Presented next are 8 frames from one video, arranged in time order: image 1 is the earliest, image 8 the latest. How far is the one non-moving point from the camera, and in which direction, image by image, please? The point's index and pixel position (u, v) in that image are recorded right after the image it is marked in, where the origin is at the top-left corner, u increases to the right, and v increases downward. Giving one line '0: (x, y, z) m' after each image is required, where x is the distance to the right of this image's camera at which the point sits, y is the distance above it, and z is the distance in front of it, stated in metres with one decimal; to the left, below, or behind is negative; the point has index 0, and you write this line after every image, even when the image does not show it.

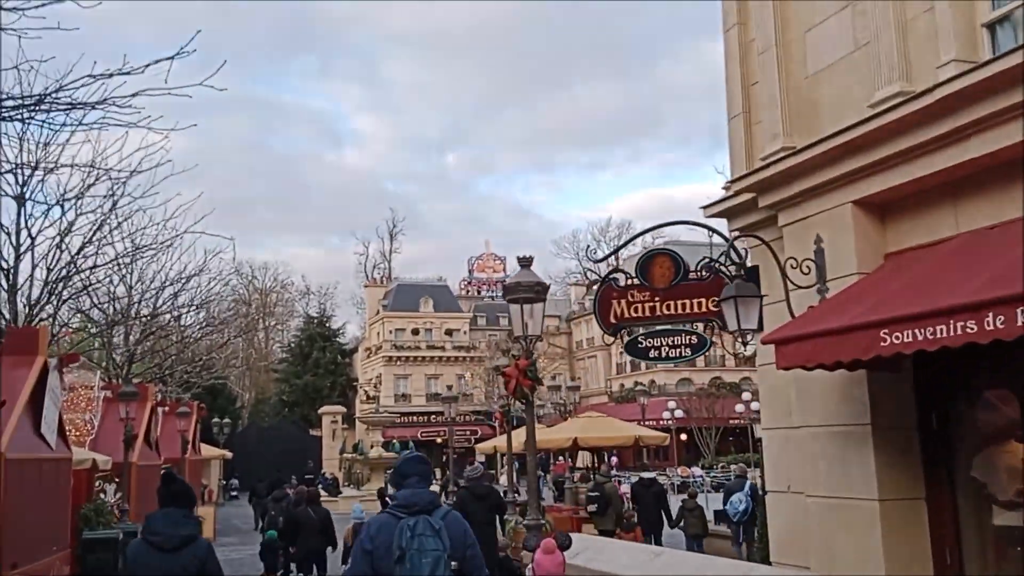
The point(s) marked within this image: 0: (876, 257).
0: (+2.7, +0.2, +7.1) m
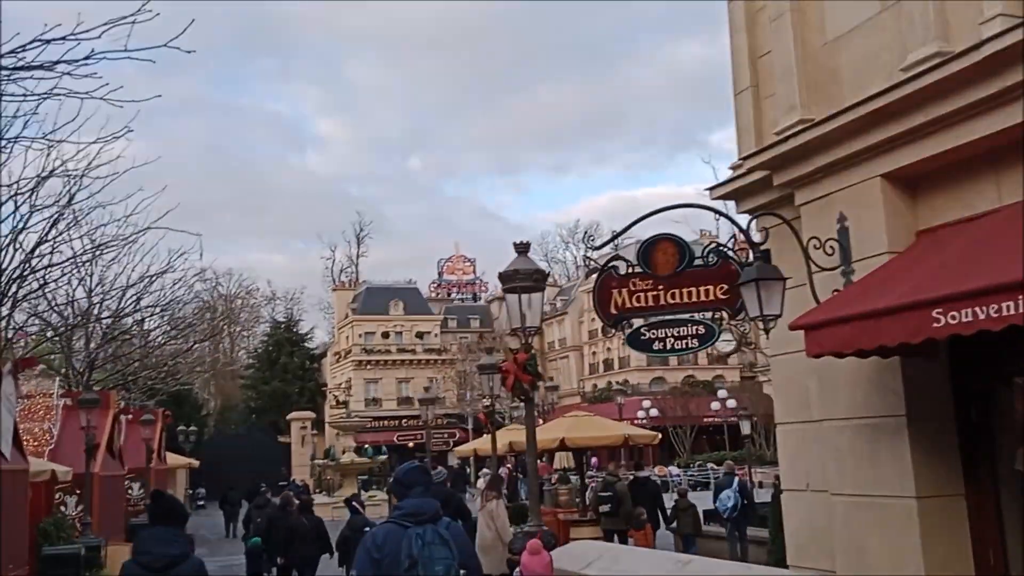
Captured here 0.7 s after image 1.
0: (+2.7, +0.4, +6.6) m
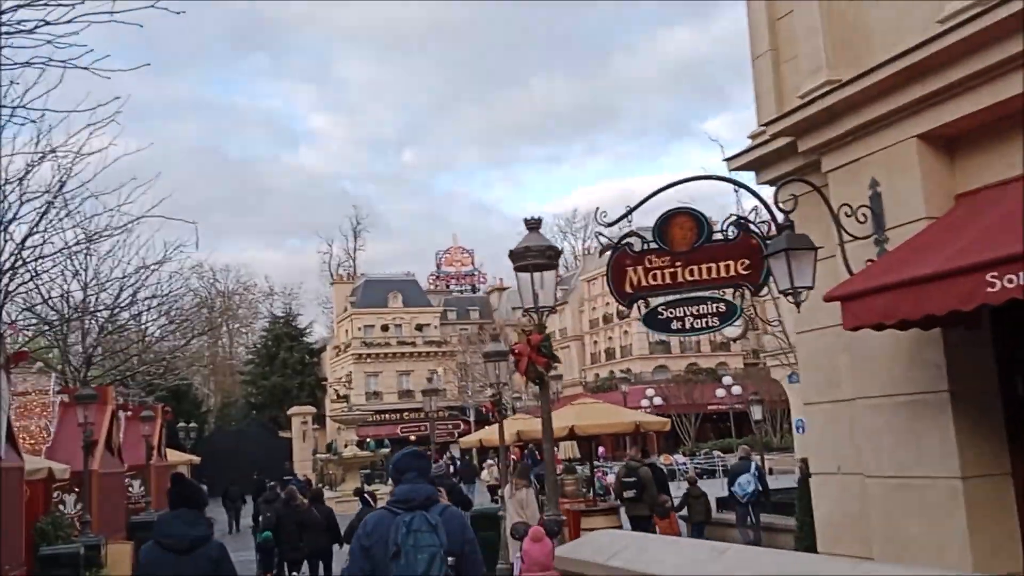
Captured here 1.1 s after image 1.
0: (+2.7, +0.6, +6.2) m
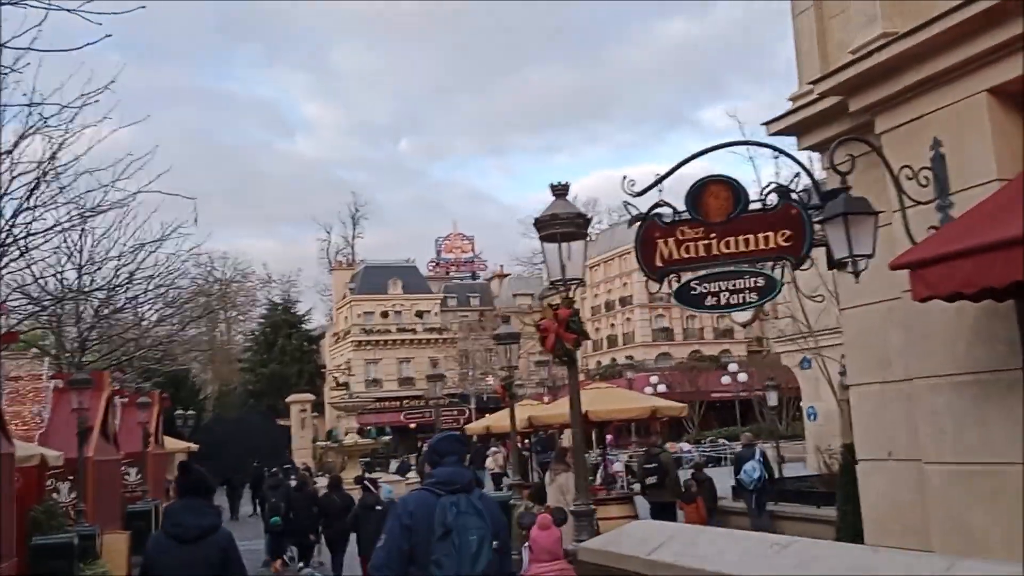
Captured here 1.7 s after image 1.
0: (+2.9, +0.7, +5.7) m
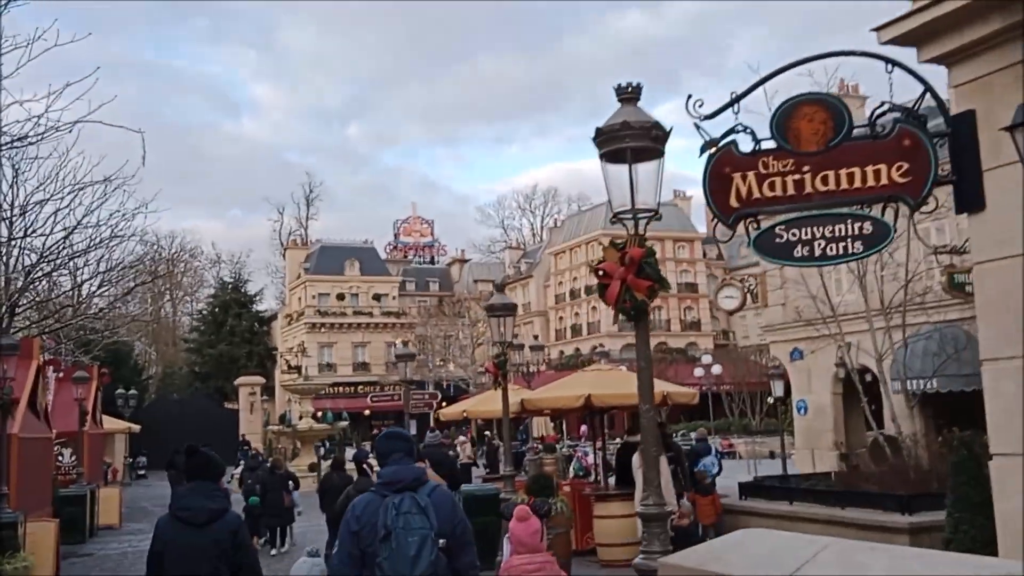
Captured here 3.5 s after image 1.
0: (+3.3, +1.0, +4.2) m
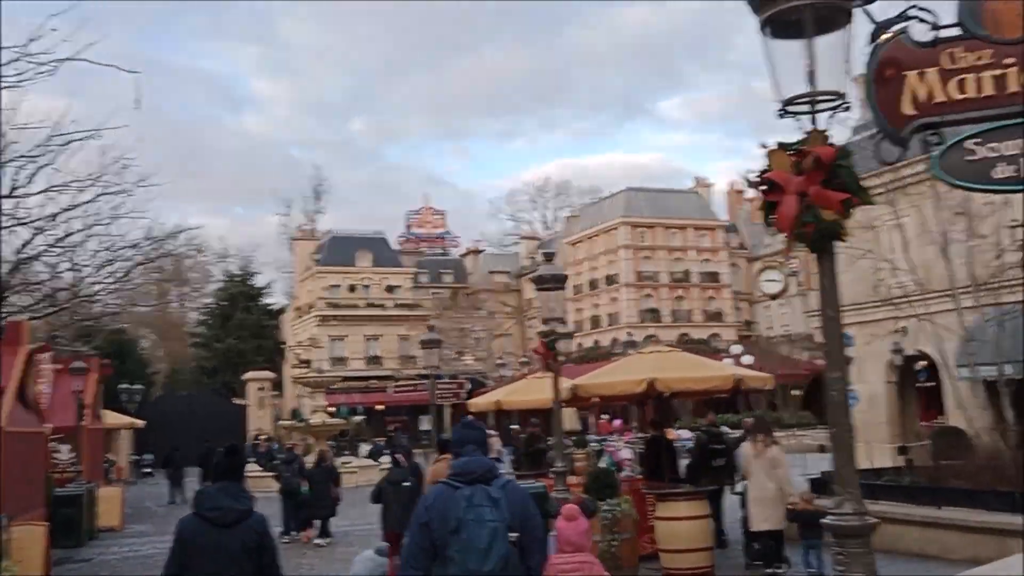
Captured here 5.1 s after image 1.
0: (+3.7, +1.3, +2.7) m
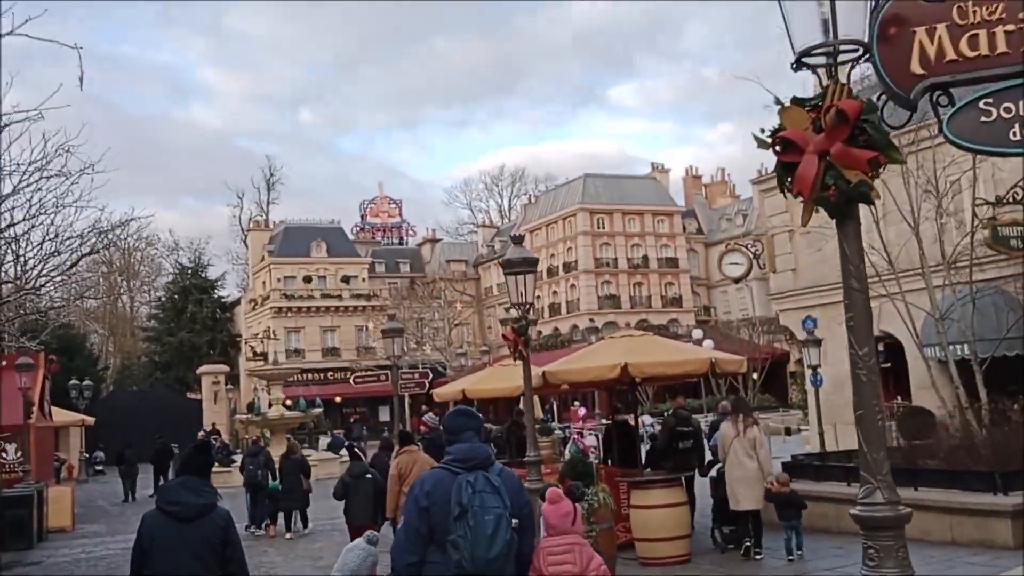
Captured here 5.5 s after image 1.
0: (+3.7, +1.5, +2.5) m
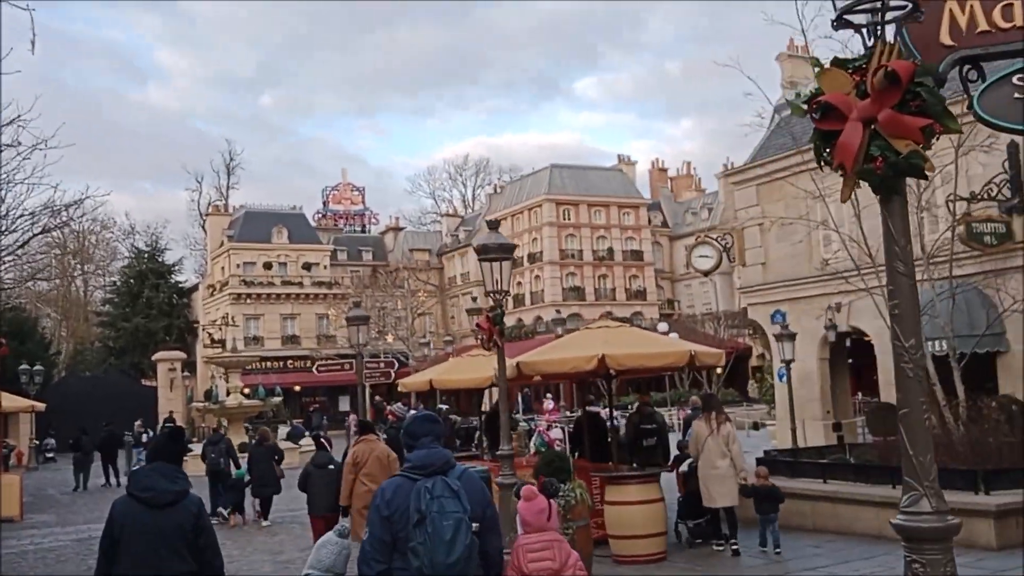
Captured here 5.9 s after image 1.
0: (+3.8, +1.4, +2.2) m
